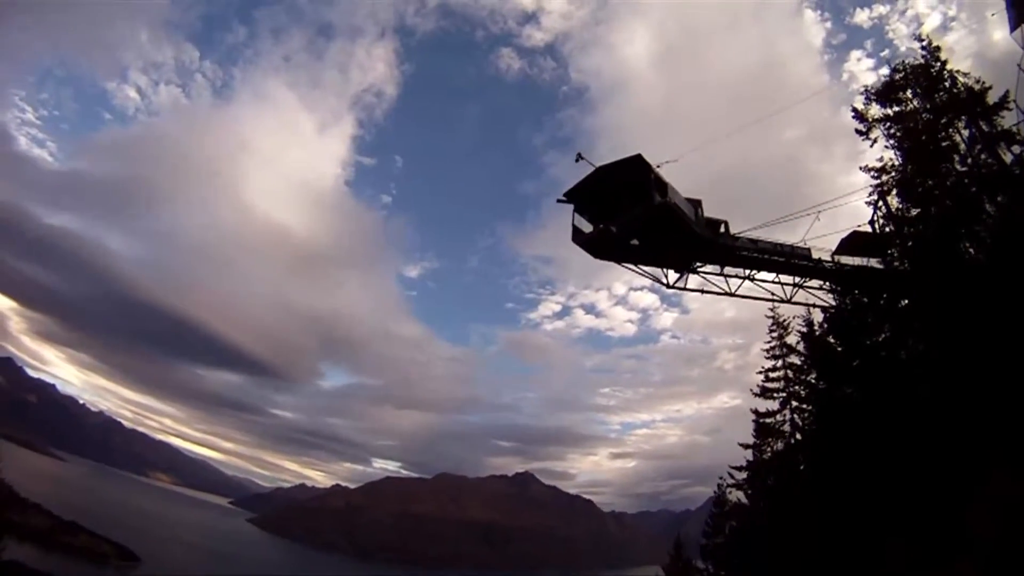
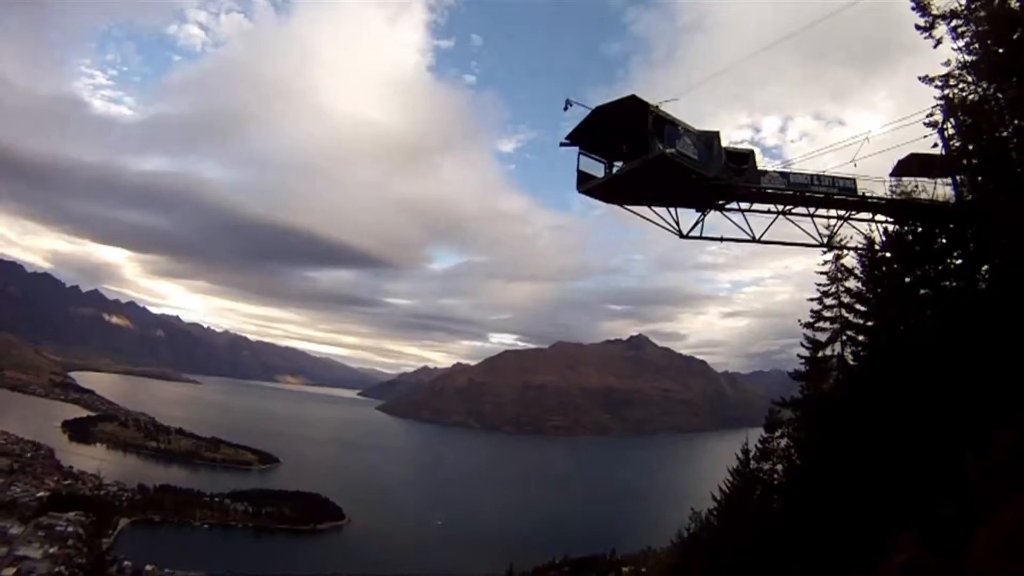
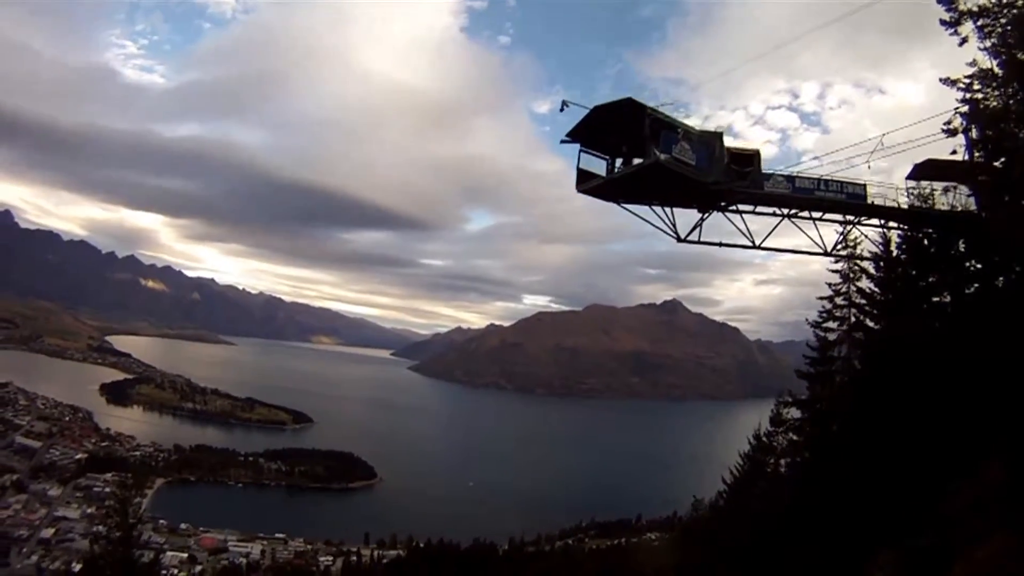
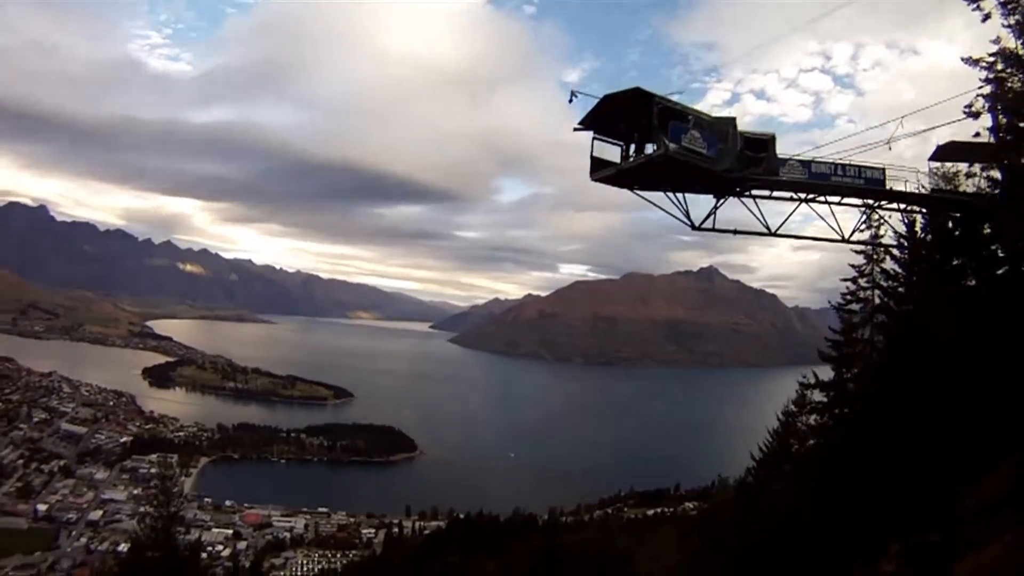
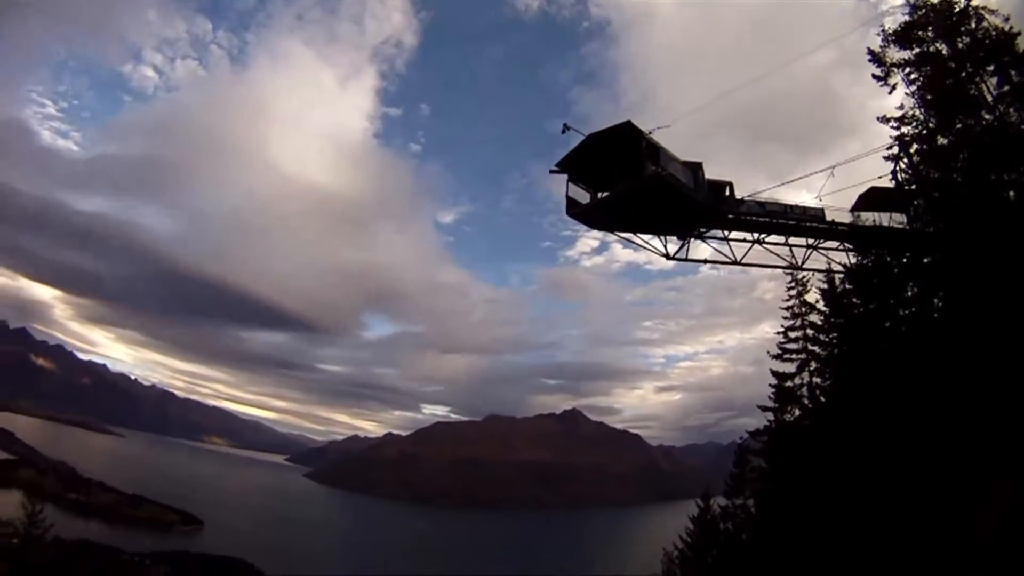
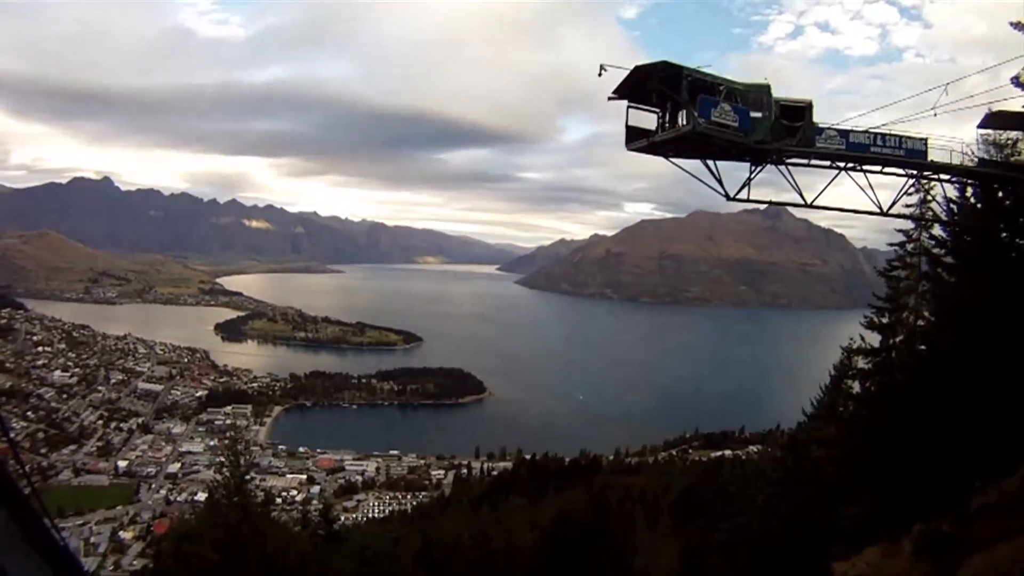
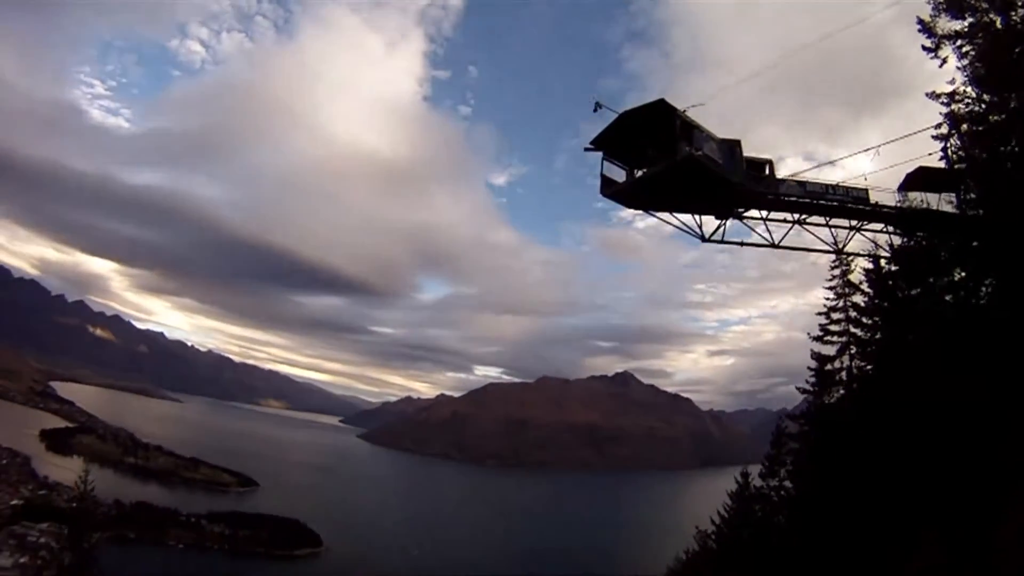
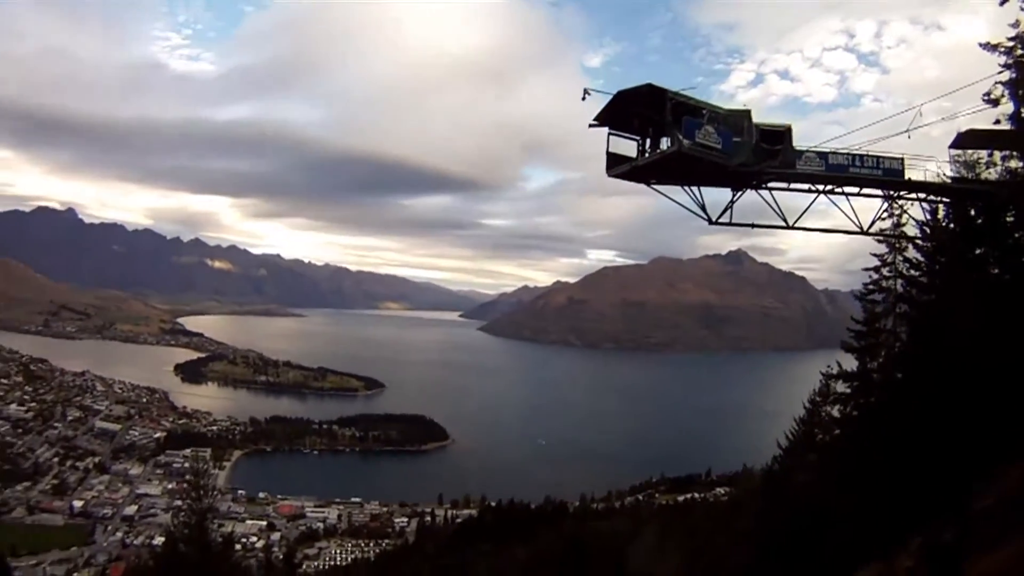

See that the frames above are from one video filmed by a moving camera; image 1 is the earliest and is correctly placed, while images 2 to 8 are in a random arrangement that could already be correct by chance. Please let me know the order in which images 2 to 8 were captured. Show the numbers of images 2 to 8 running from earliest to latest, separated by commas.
5, 7, 2, 3, 4, 8, 6
